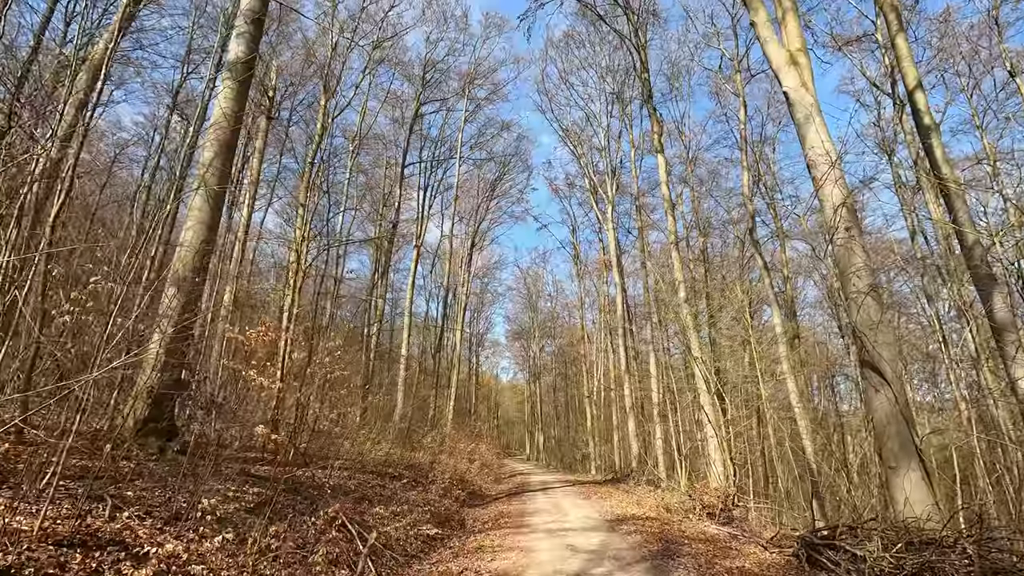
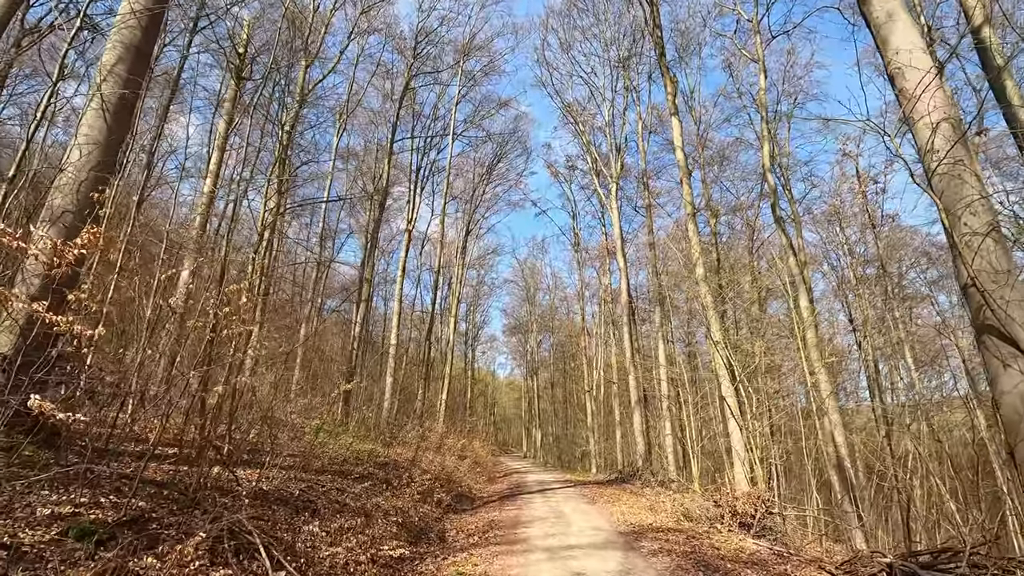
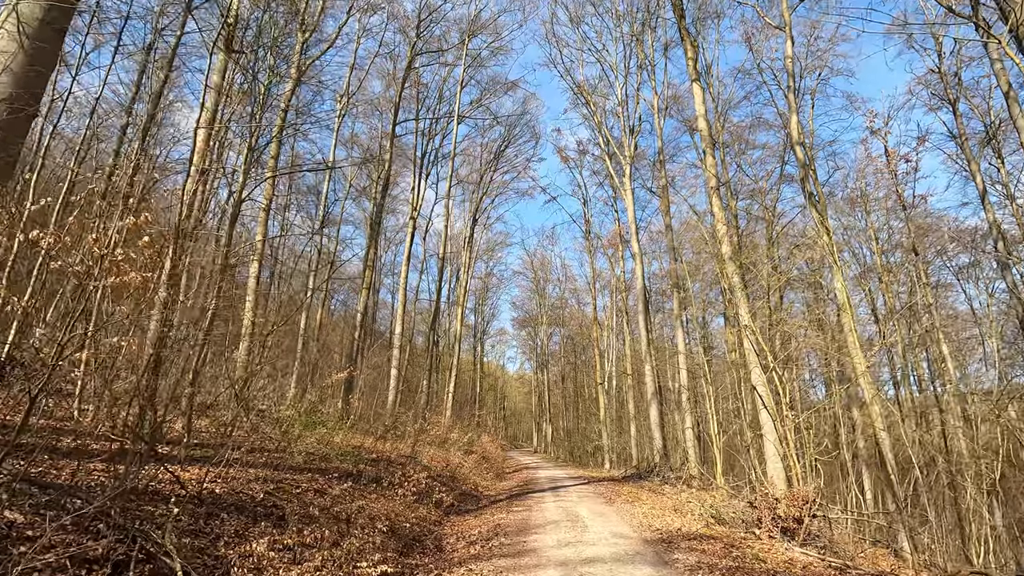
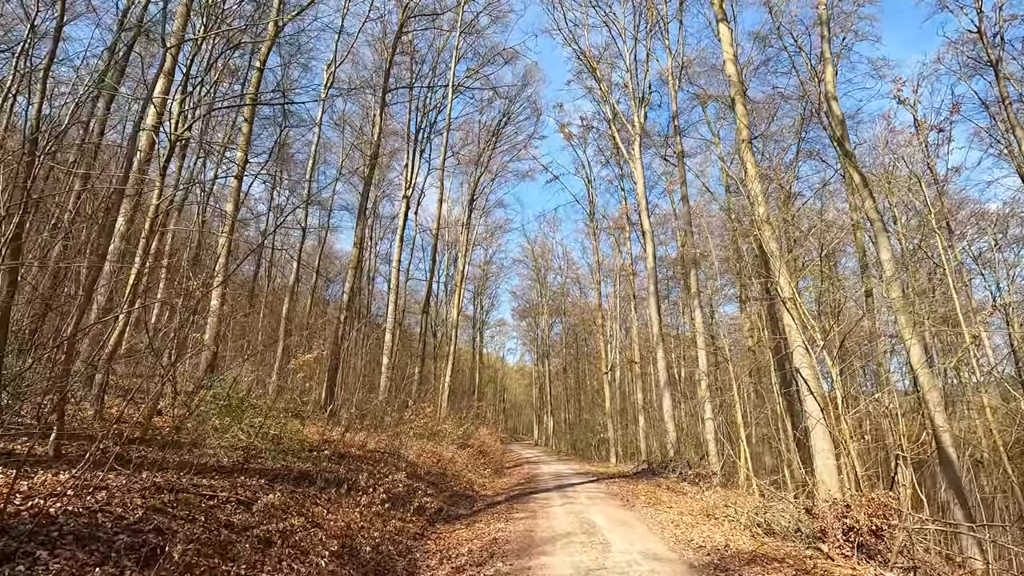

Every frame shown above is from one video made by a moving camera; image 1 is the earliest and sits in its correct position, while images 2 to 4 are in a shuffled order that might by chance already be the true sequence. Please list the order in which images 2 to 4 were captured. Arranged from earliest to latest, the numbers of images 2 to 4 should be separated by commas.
2, 3, 4
